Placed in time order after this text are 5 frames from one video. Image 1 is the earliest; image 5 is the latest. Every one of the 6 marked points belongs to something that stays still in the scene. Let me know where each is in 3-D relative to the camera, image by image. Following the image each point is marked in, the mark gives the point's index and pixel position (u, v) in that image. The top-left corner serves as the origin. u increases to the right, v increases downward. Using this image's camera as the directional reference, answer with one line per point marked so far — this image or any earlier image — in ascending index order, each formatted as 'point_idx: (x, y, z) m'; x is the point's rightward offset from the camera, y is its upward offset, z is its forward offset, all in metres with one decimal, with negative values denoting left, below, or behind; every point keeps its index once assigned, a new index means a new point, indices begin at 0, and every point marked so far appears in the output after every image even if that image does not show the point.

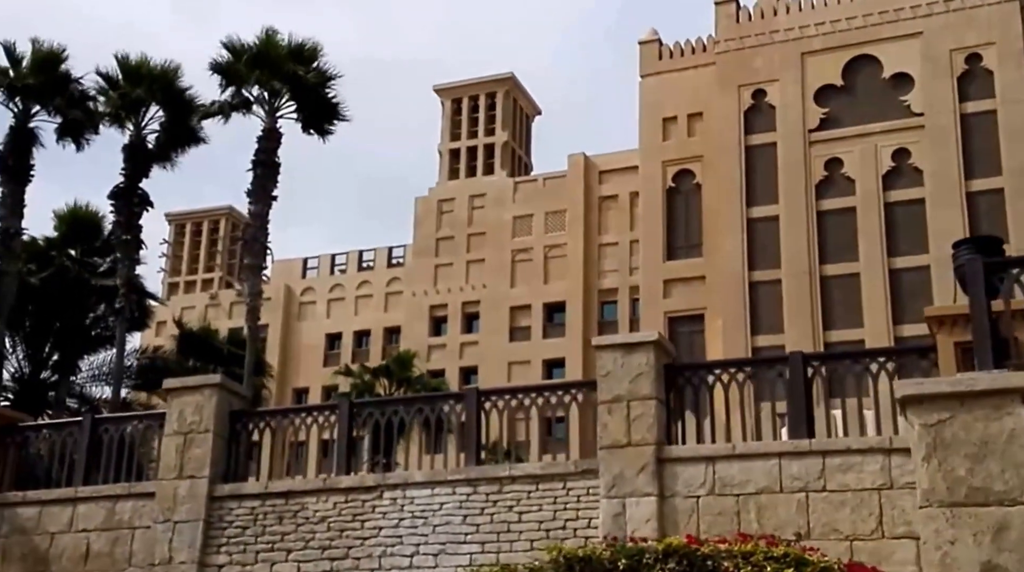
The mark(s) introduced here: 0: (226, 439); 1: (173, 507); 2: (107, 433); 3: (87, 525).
0: (-2.9, -1.6, +15.5) m
1: (-3.4, -2.2, +15.2) m
2: (-4.3, -1.5, +15.9) m
3: (-4.4, -2.5, +15.7) m
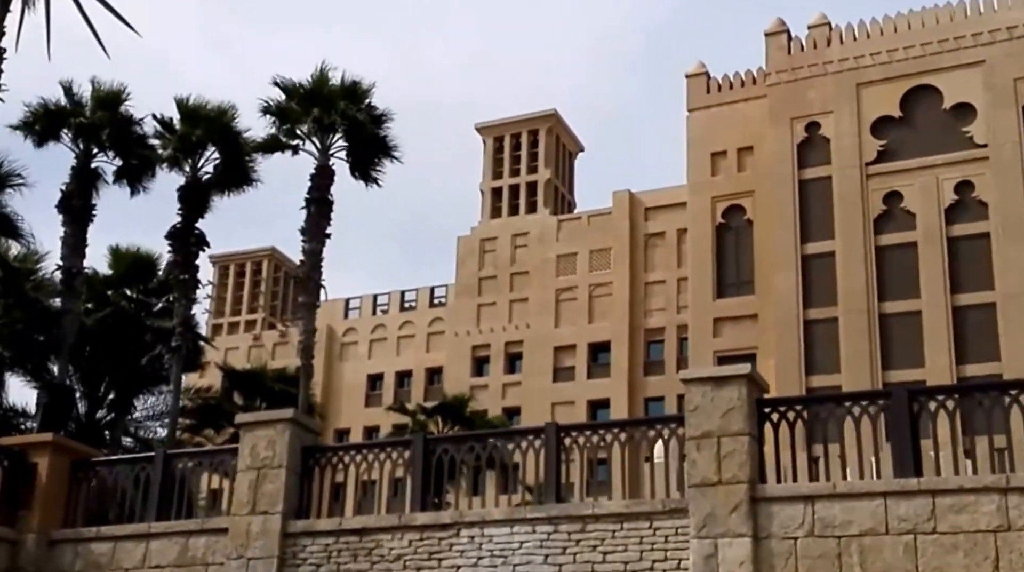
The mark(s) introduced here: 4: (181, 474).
0: (-2.1, -1.9, +15.0) m
1: (-2.6, -2.6, +14.7) m
2: (-3.5, -1.9, +15.5) m
3: (-3.6, -2.8, +15.2) m
4: (-3.5, -2.0, +15.5) m
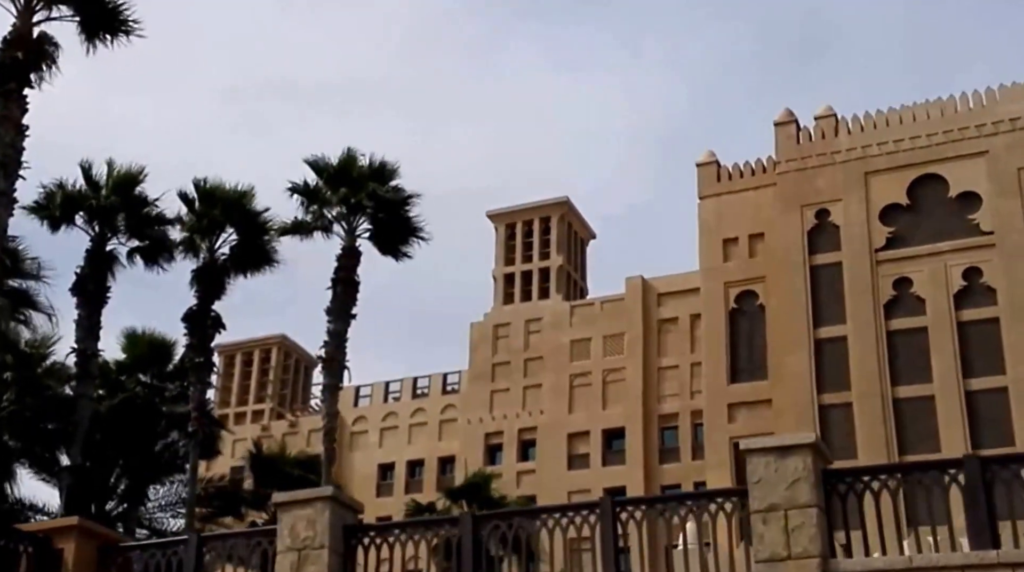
0: (-1.6, -2.6, +14.5) m
1: (-2.1, -3.3, +14.2) m
2: (-3.0, -2.7, +15.0) m
3: (-3.1, -3.6, +14.7) m
4: (-3.1, -2.8, +15.1) m
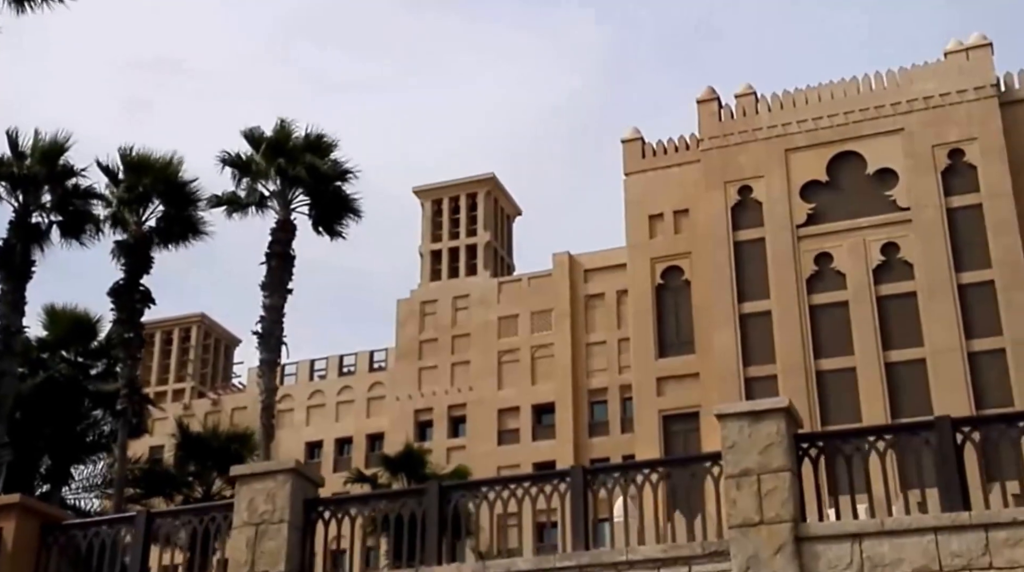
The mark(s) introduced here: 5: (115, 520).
0: (-2.0, -2.3, +14.3) m
1: (-2.5, -3.0, +14.0) m
2: (-3.4, -2.4, +14.7) m
3: (-3.5, -3.3, +14.4) m
4: (-3.5, -2.5, +14.8) m
5: (-3.9, -2.3, +14.9) m
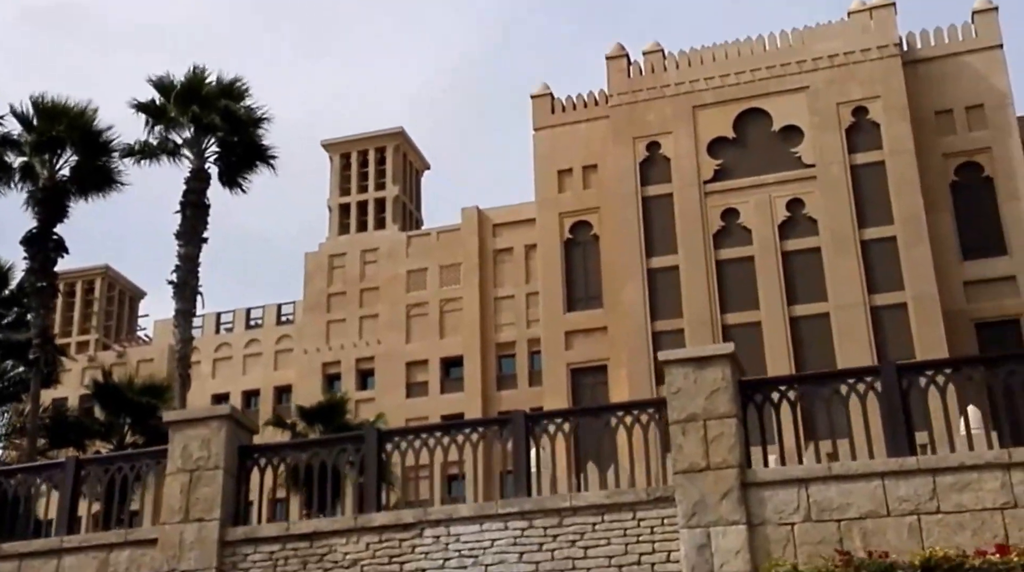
0: (-2.6, -1.8, +14.0) m
1: (-3.1, -2.5, +13.7) m
2: (-4.1, -1.8, +14.3) m
3: (-4.1, -2.8, +14.0) m
4: (-4.1, -1.9, +14.4) m
5: (-4.6, -1.8, +14.5) m
